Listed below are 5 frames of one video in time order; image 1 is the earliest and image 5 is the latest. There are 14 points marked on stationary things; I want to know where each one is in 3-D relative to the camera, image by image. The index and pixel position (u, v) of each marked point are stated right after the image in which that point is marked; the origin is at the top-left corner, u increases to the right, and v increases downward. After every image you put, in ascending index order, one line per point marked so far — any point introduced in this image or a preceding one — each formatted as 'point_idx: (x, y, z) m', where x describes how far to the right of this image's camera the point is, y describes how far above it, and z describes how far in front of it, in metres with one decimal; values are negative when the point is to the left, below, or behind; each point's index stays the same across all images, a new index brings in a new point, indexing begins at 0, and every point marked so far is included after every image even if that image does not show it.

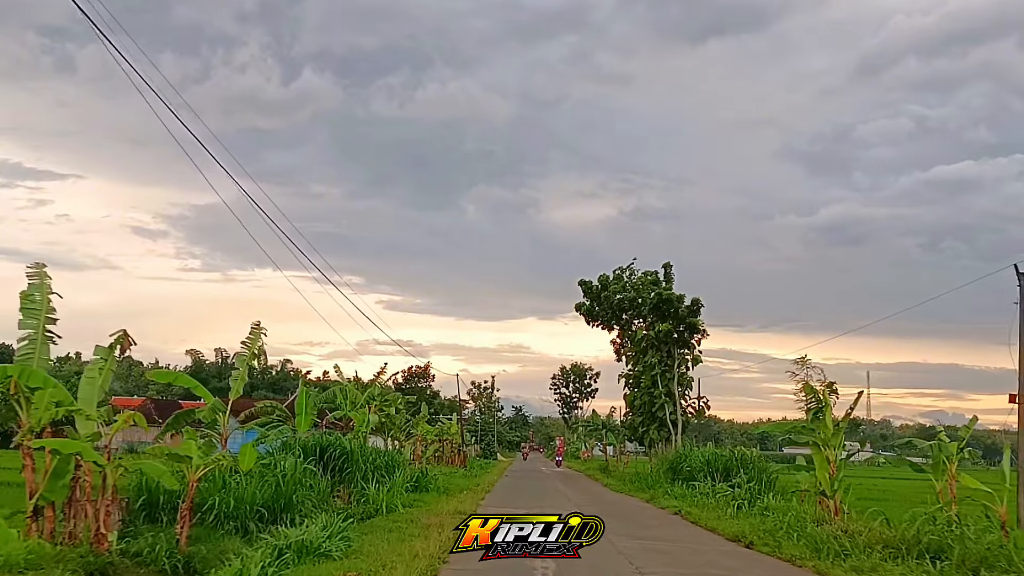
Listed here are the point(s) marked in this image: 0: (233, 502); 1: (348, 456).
0: (-3.9, -3.0, +11.8) m
1: (-3.6, -3.6, +18.2) m
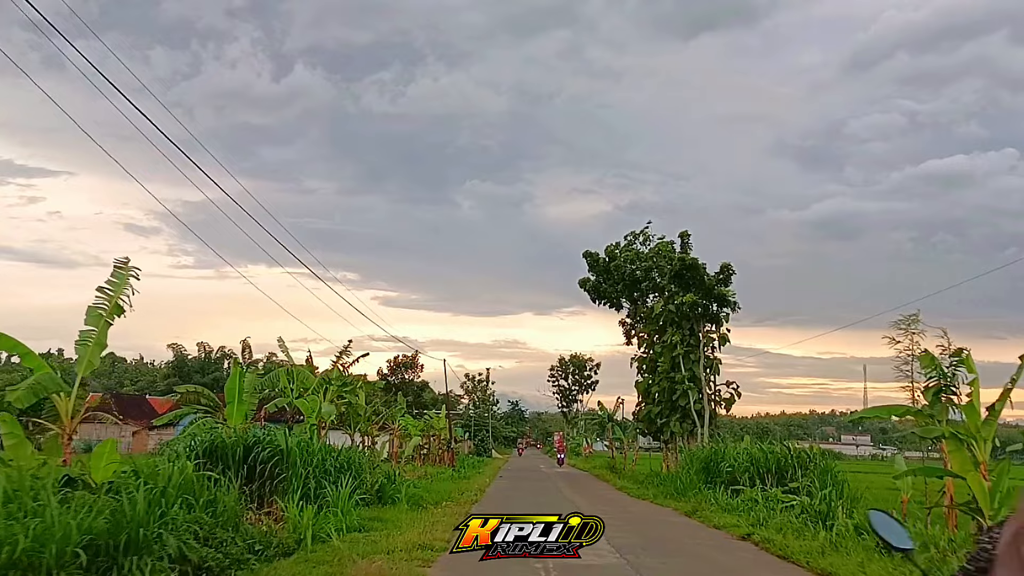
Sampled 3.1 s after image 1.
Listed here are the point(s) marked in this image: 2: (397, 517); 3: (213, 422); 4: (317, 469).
0: (-3.9, -2.1, +6.9) m
1: (-3.7, -2.7, +13.3) m
2: (-1.7, -3.5, +12.9) m
3: (-5.6, -2.5, +16.1) m
4: (-3.3, -3.0, +14.0) m
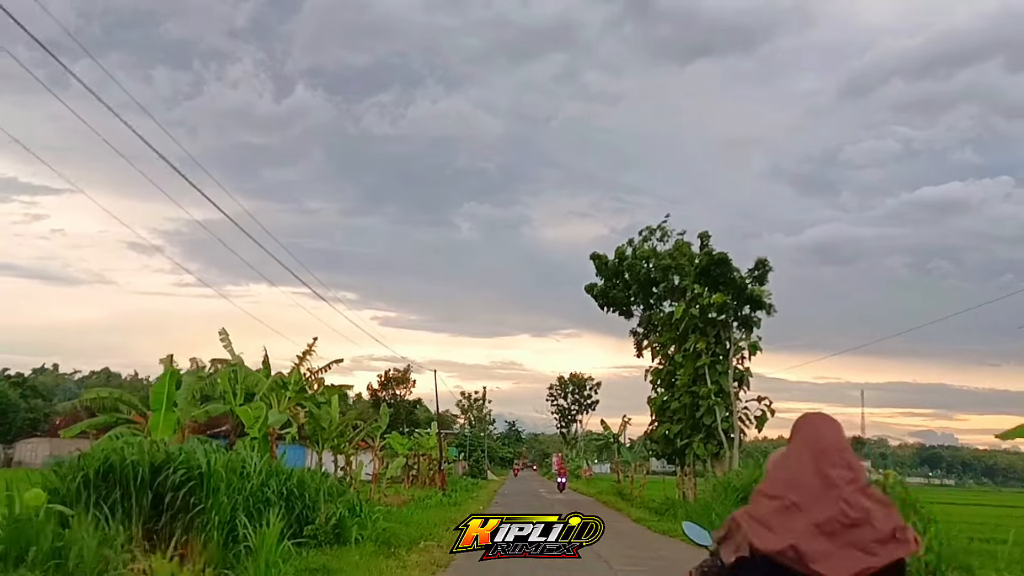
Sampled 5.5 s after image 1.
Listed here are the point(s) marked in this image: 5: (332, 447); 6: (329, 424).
0: (-3.9, -1.5, +3.5) m
1: (-3.7, -2.3, +9.8) m
2: (-1.7, -3.1, +9.4) m
3: (-5.6, -2.2, +12.6) m
4: (-3.3, -2.6, +10.5) m
5: (-3.7, -3.3, +17.7) m
6: (-3.6, -2.7, +16.8) m
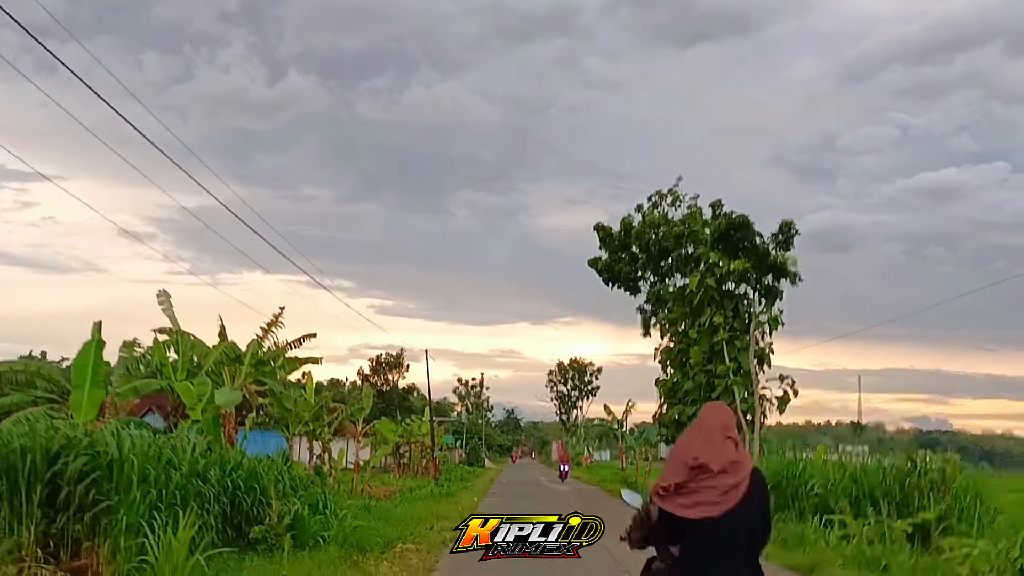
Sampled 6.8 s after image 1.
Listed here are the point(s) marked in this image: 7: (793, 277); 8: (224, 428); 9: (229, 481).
0: (-3.9, -1.0, +1.3) m
1: (-3.7, -1.7, +7.7) m
2: (-1.8, -2.5, +7.2) m
3: (-5.7, -1.6, +10.4) m
4: (-3.3, -2.0, +8.4) m
5: (-3.8, -2.6, +15.5) m
6: (-3.7, -2.0, +14.7) m
7: (+6.5, +0.3, +19.6) m
8: (-4.1, -2.0, +12.1) m
9: (-3.1, -2.1, +9.4) m
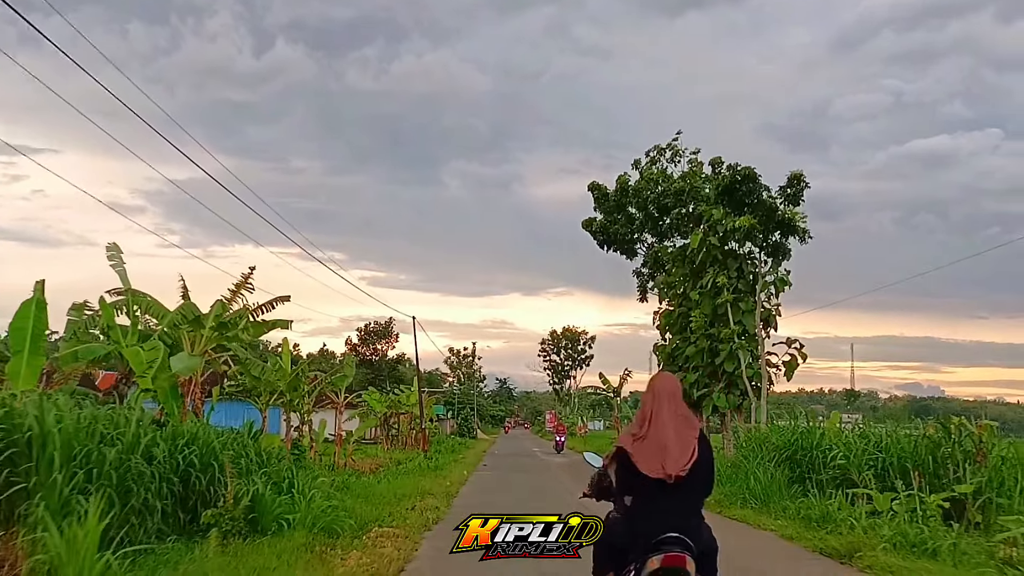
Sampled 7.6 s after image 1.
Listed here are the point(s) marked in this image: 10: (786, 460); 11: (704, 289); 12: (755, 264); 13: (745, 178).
0: (-3.9, -0.8, +0.1) m
1: (-3.8, -1.3, +6.5) m
2: (-1.8, -2.1, +6.1) m
3: (-5.8, -1.1, +9.2) m
4: (-3.4, -1.6, +7.2) m
5: (-3.9, -1.9, +14.4) m
6: (-3.8, -1.4, +13.5) m
7: (+6.3, +1.2, +18.5) m
8: (-4.2, -1.4, +10.9) m
9: (-3.2, -1.6, +8.2) m
10: (+4.3, -2.8, +13.6) m
11: (+4.5, -0.1, +19.8) m
12: (+5.6, +0.5, +19.6) m
13: (+5.2, +2.4, +19.3) m
